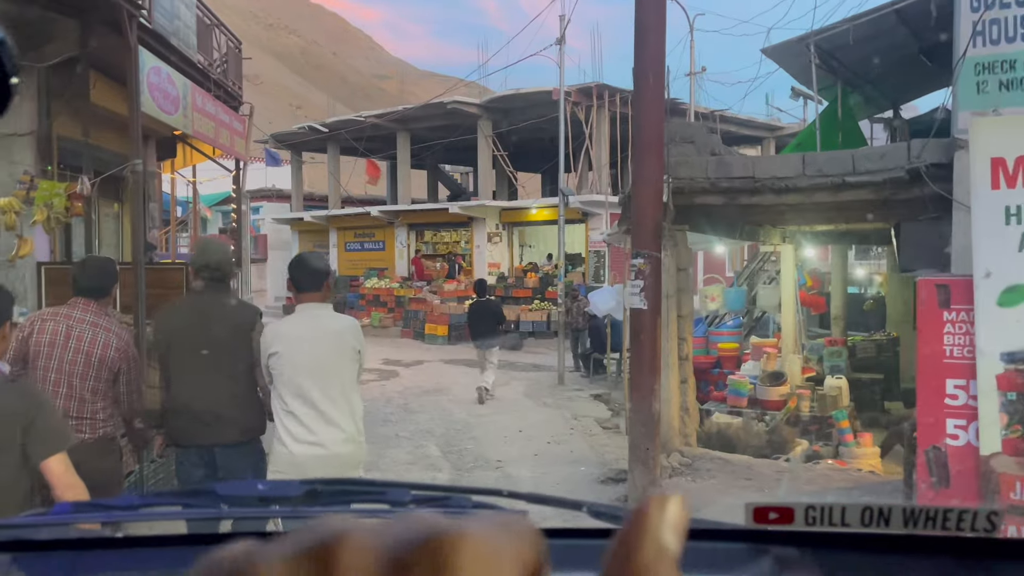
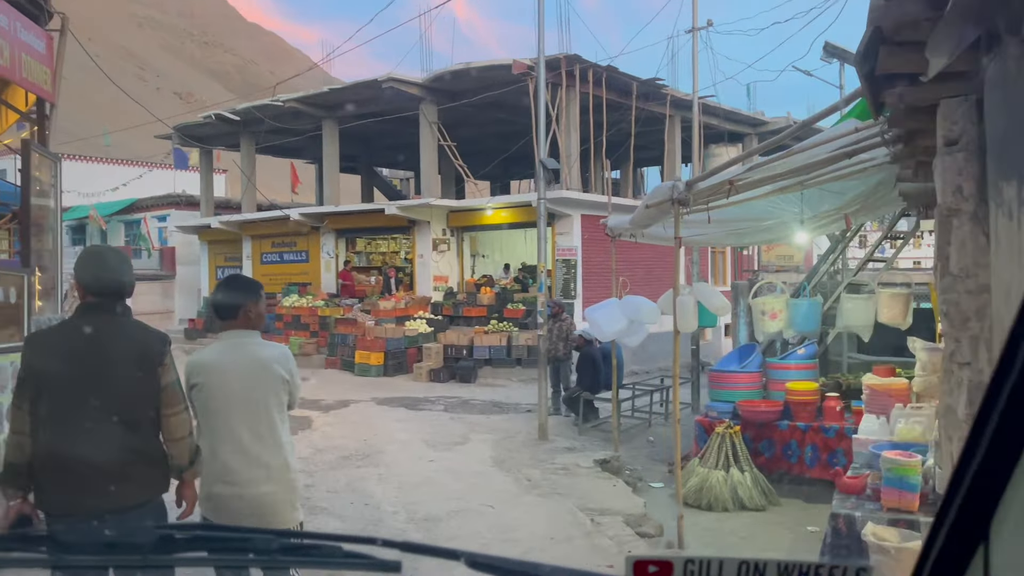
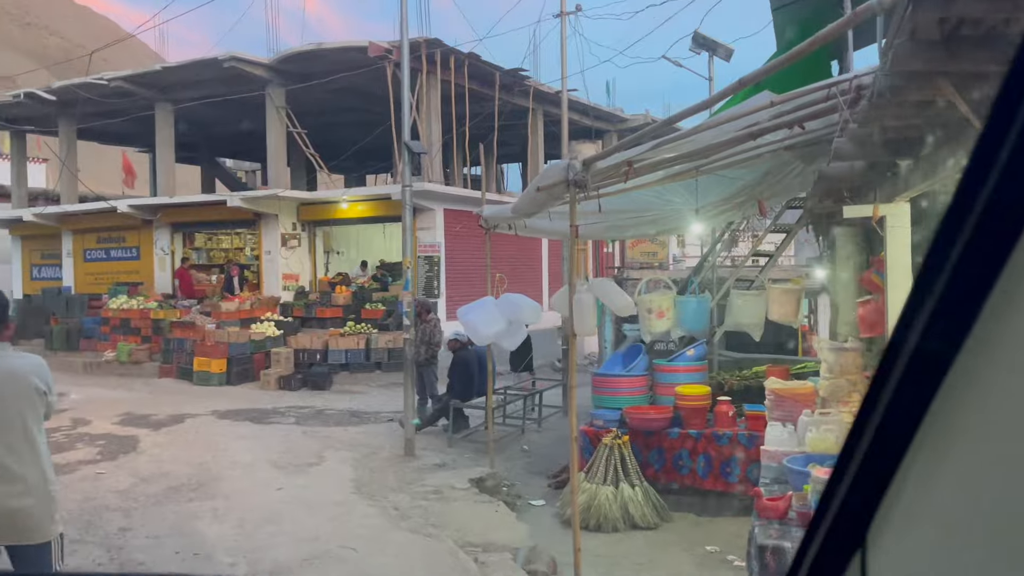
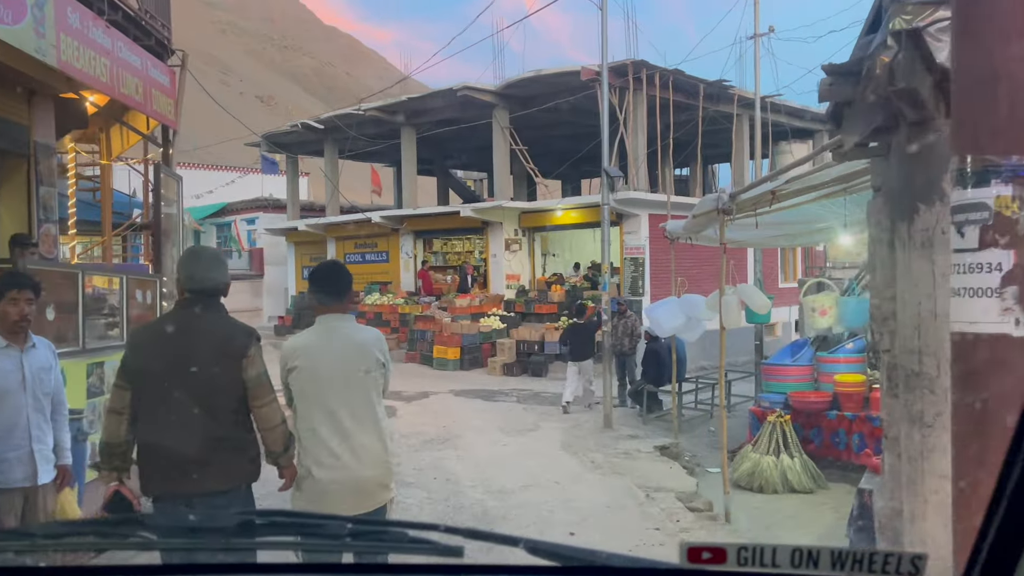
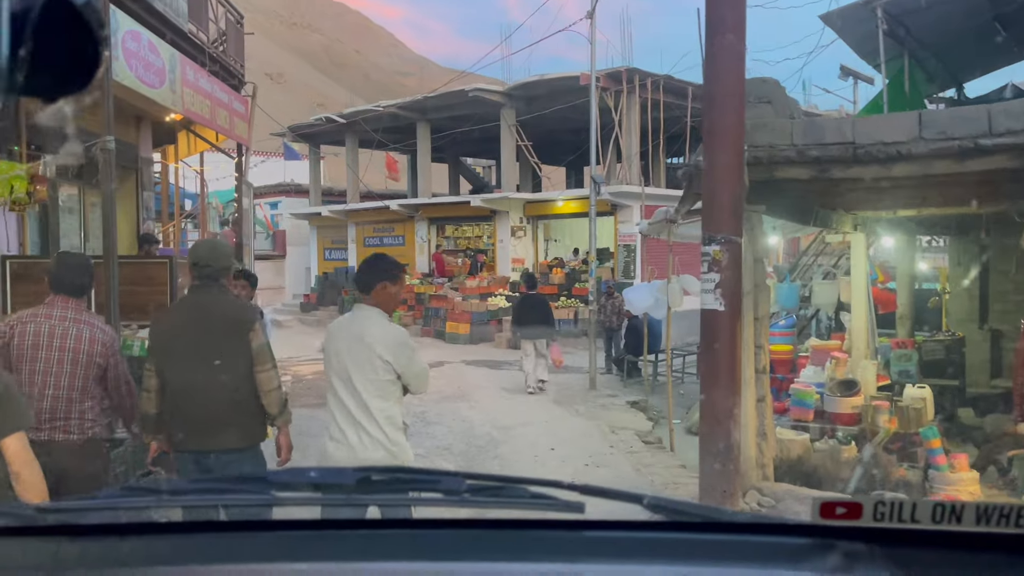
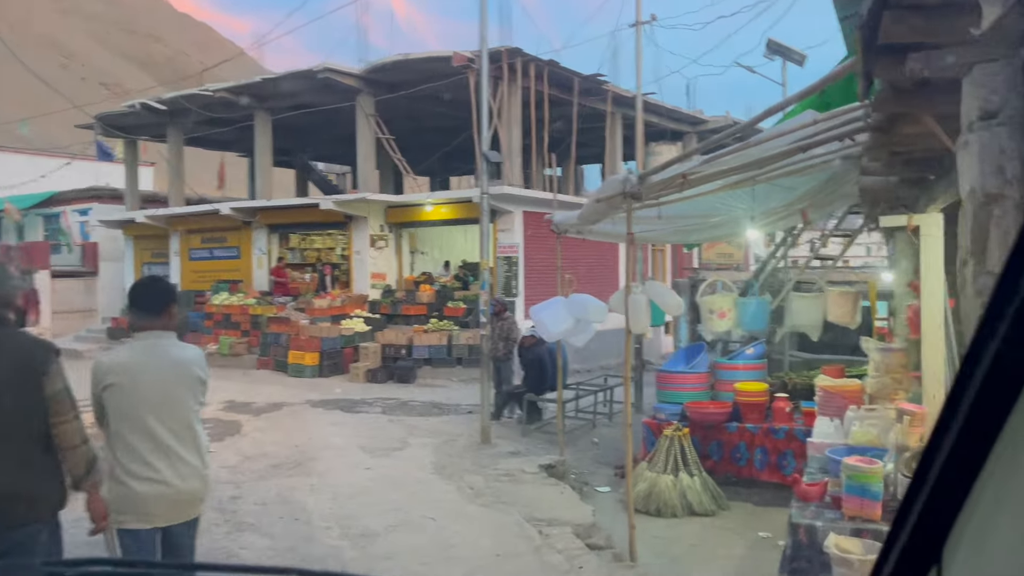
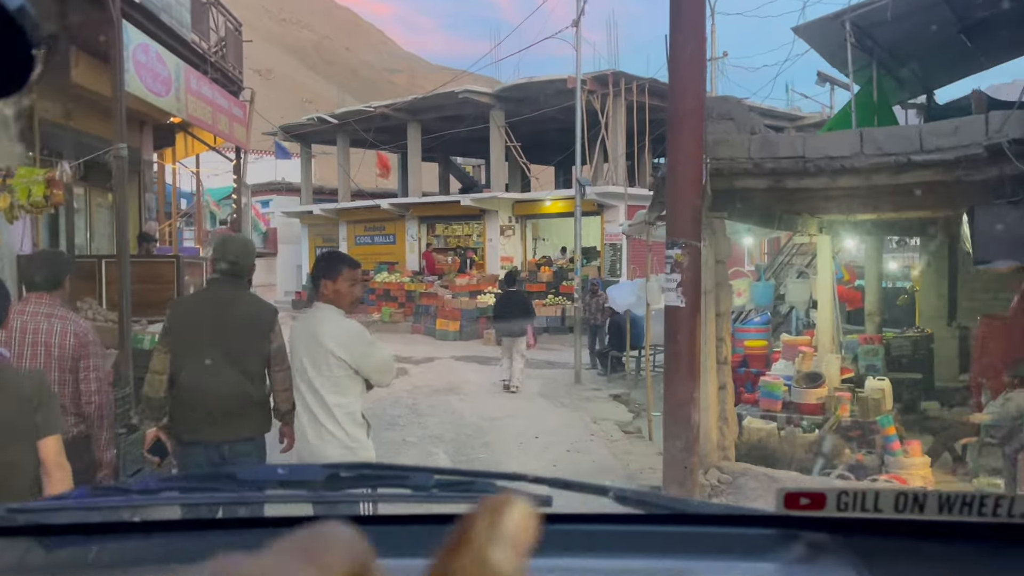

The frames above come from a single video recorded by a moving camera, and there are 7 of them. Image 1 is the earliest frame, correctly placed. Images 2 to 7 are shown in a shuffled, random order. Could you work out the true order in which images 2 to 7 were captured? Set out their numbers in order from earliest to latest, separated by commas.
7, 5, 4, 2, 6, 3
